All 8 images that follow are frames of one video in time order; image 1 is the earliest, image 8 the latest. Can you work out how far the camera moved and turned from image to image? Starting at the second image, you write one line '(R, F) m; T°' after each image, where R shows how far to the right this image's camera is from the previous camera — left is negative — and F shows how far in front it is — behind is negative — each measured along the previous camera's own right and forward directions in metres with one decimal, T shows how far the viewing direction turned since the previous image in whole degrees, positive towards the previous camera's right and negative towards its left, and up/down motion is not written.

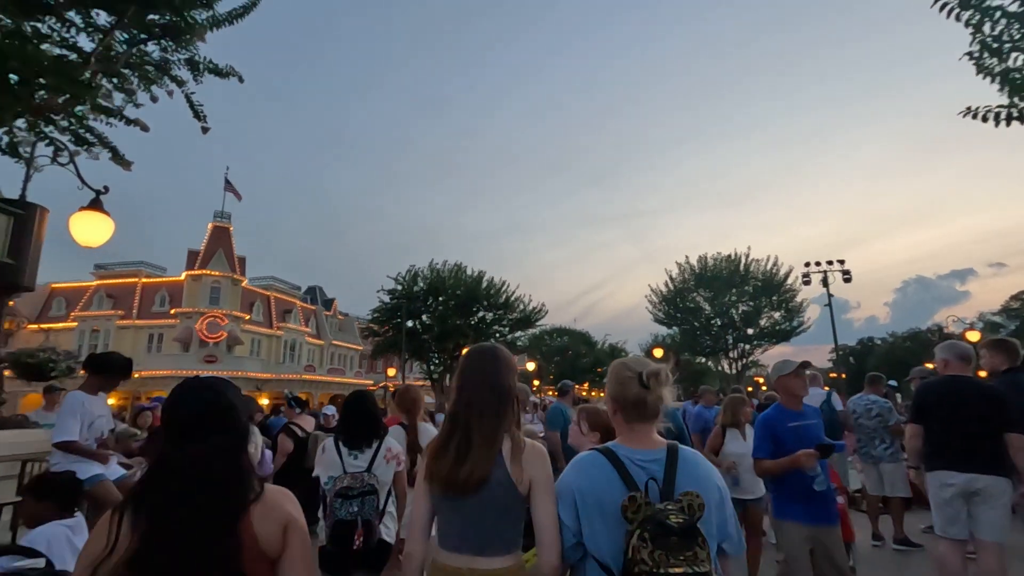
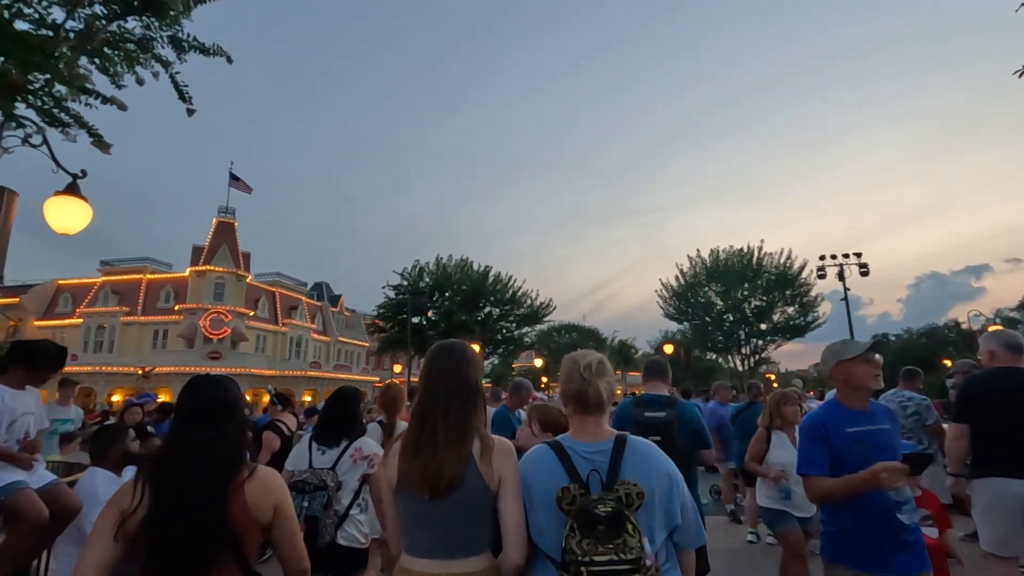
(+0.1, +0.6) m; -1°
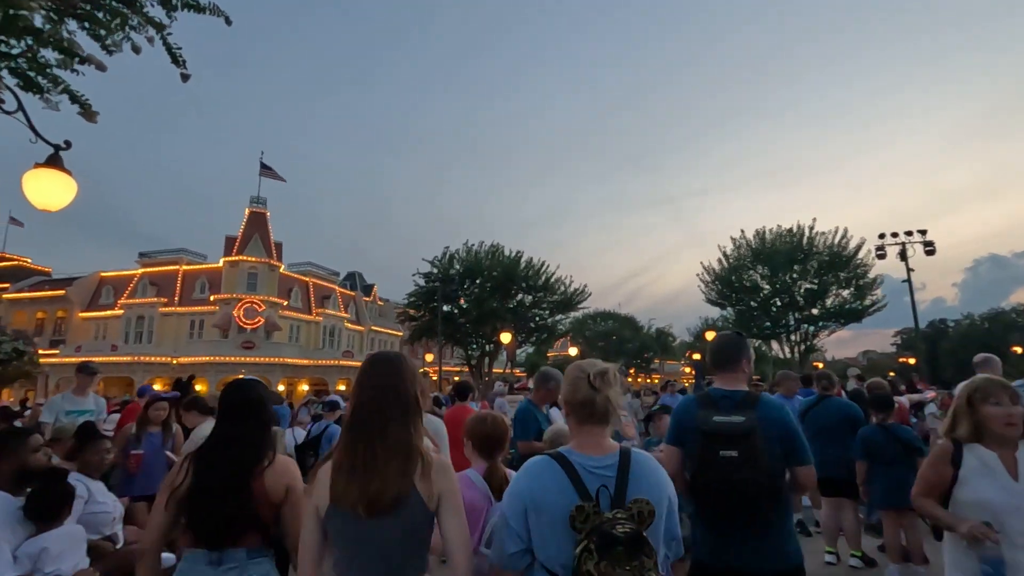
(+0.1, +1.1) m; -4°
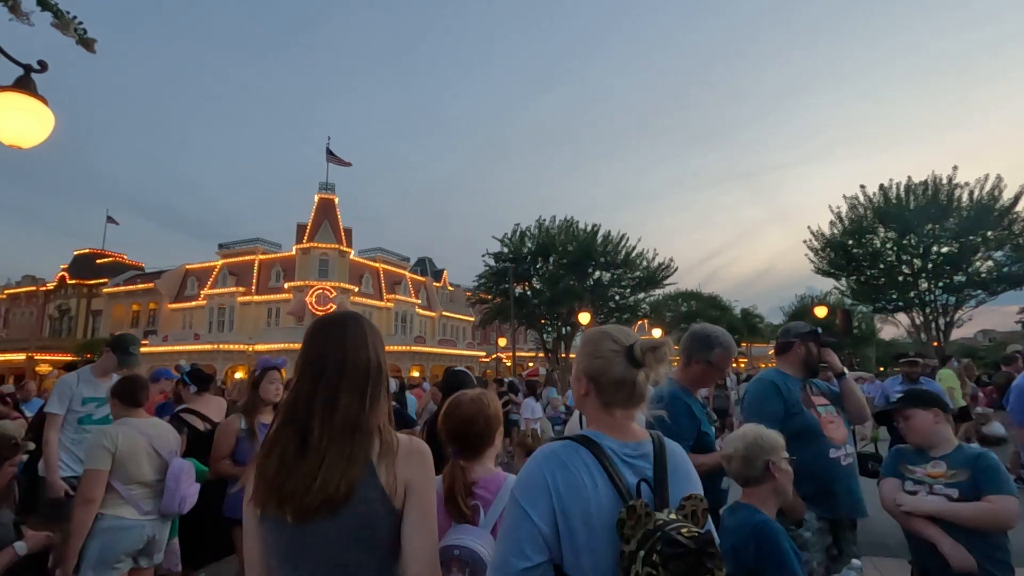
(-0.3, +2.3) m; -8°
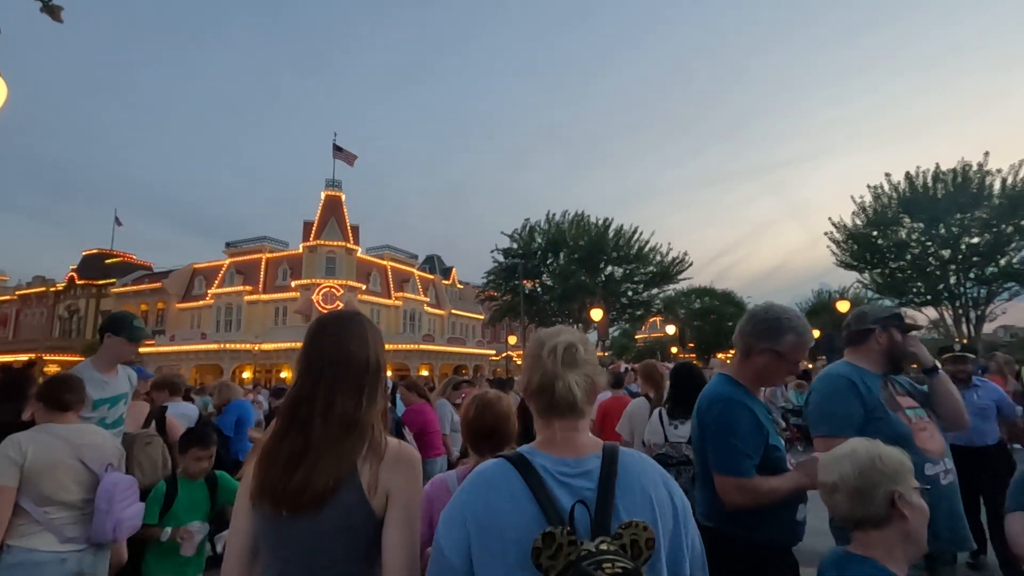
(0.0, +0.7) m; -1°
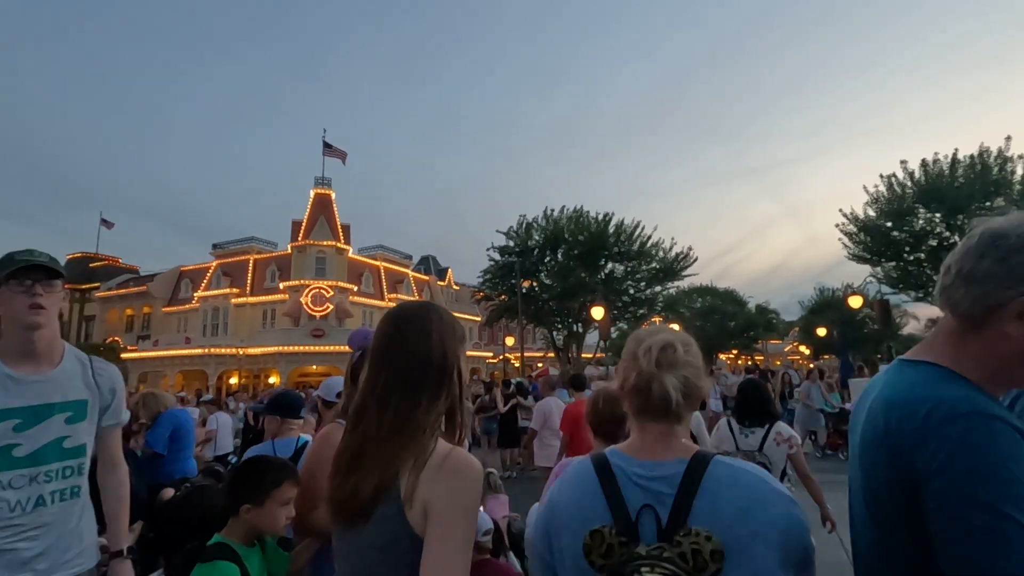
(0.0, +1.3) m; 0°
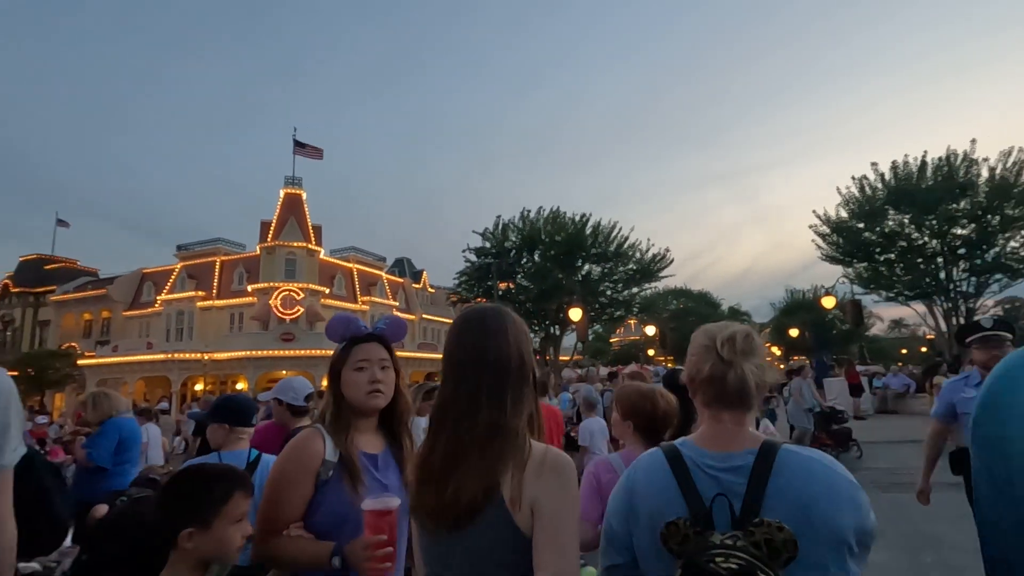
(-0.1, +0.4) m; +3°
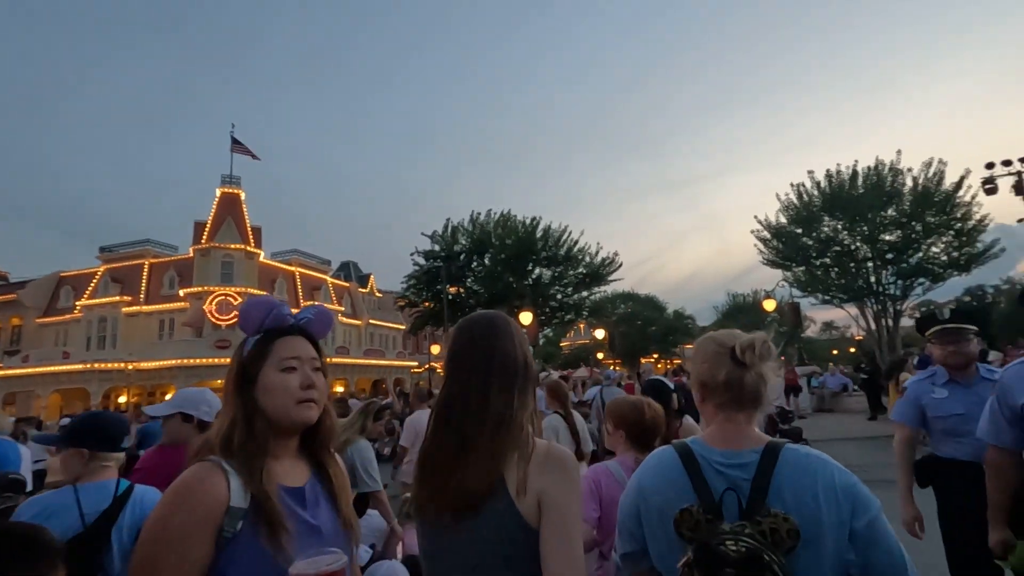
(0.0, +0.4) m; +5°
